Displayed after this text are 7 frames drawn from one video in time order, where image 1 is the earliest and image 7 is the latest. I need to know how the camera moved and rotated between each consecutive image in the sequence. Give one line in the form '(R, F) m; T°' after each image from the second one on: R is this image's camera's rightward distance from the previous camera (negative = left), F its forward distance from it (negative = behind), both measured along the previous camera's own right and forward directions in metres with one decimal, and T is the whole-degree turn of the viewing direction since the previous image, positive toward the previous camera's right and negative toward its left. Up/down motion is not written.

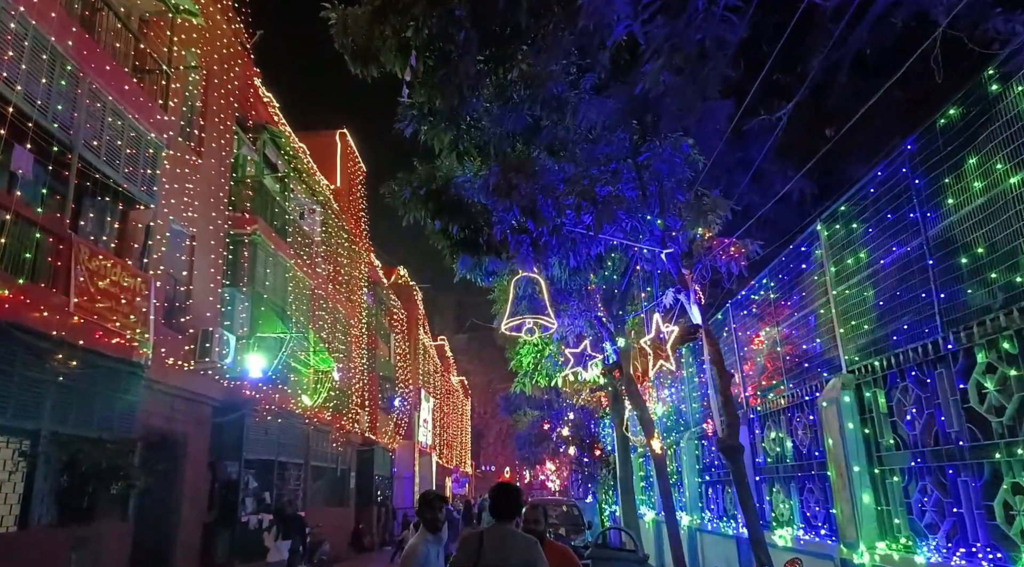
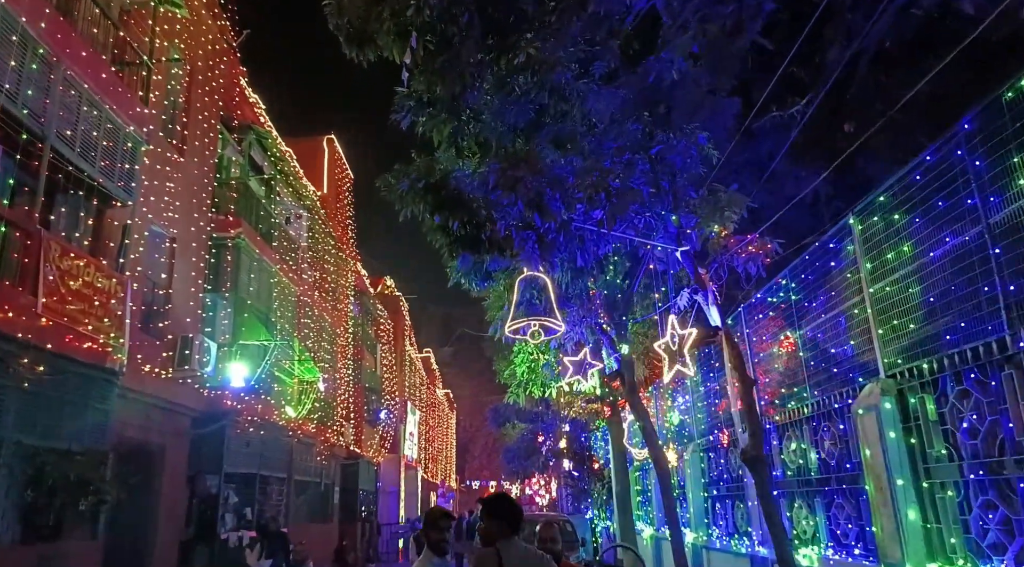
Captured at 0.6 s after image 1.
(-0.2, +0.6) m; +1°
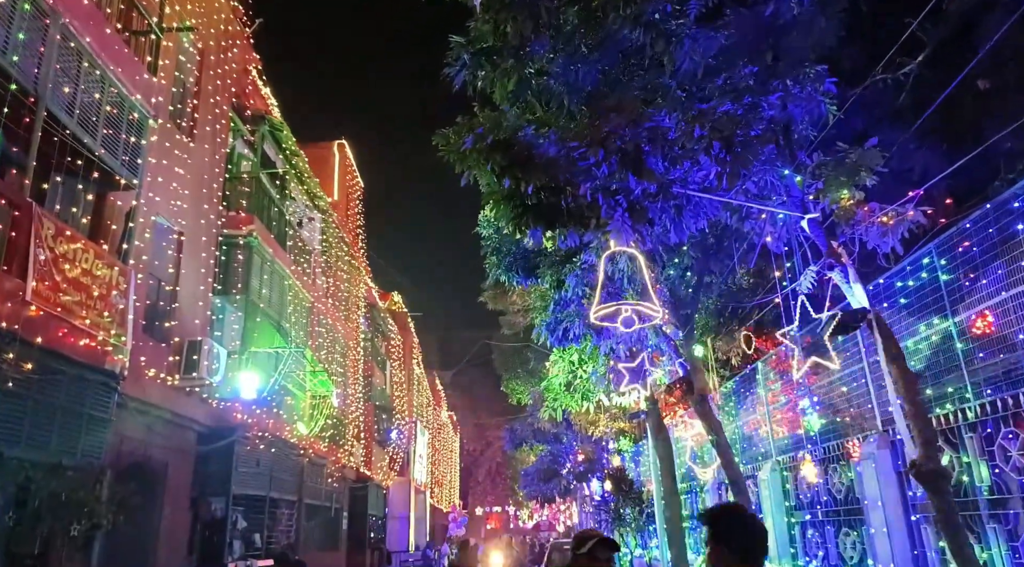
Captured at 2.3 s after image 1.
(-0.8, +1.5) m; 0°
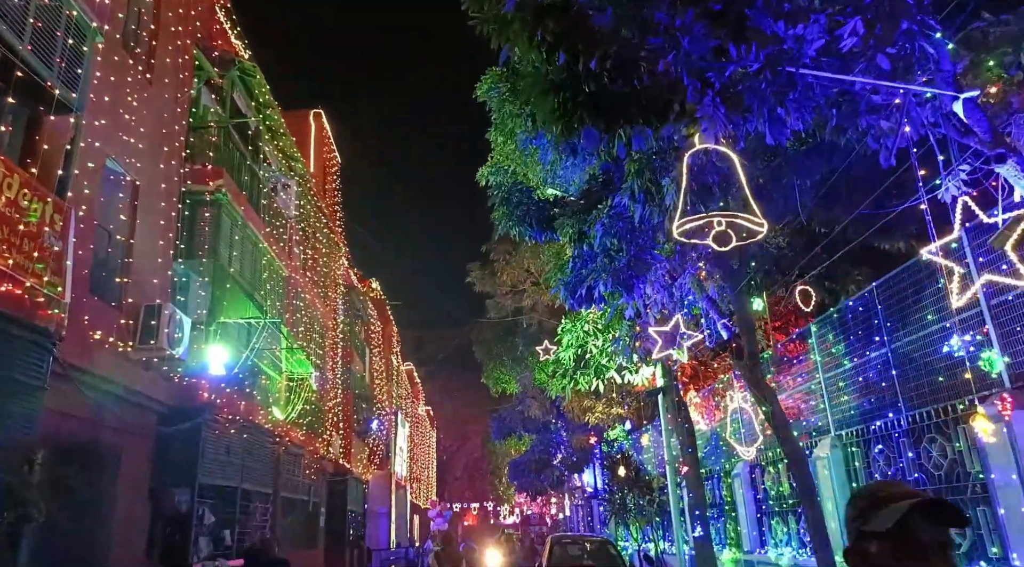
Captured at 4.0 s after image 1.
(-0.6, +1.7) m; +2°
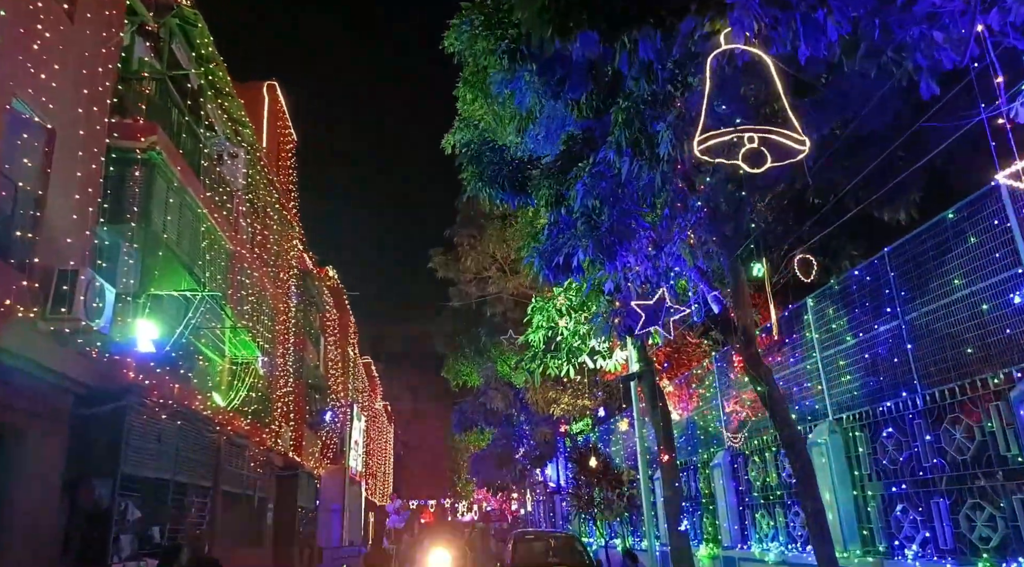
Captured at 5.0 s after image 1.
(-0.1, +1.1) m; +3°
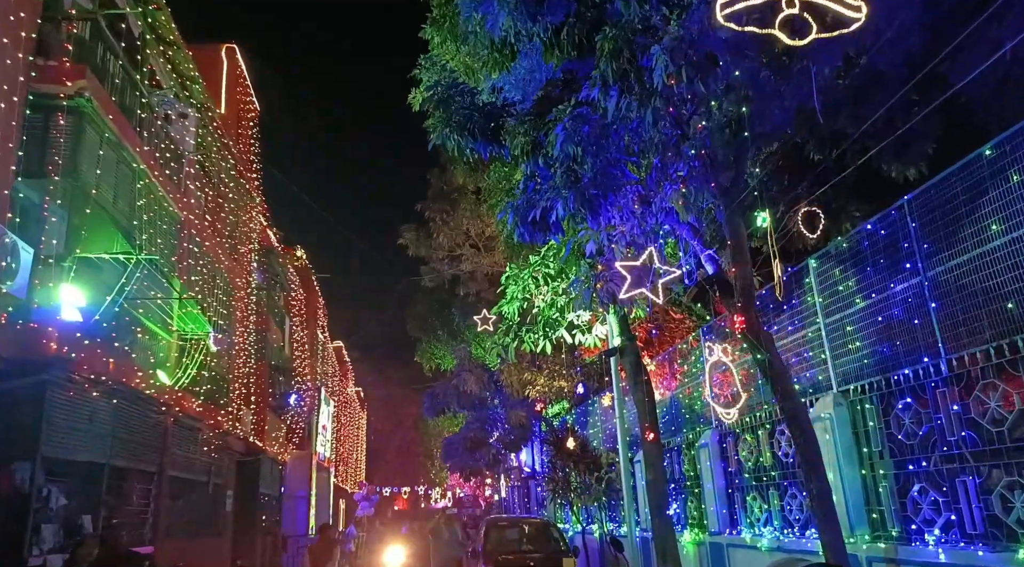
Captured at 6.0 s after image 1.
(+0.1, +1.0) m; +2°
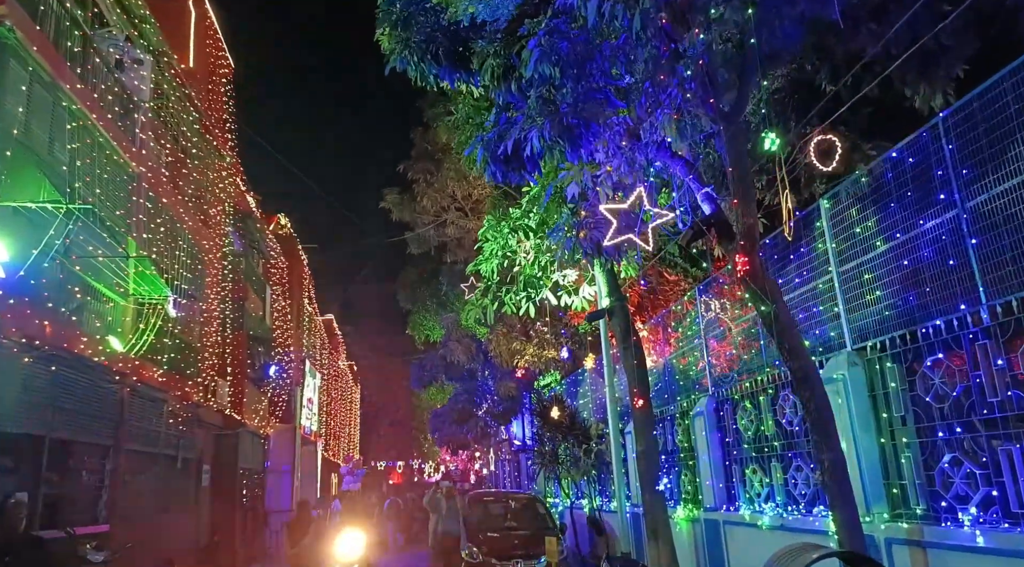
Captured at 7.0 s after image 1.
(+0.3, +1.1) m; 0°
